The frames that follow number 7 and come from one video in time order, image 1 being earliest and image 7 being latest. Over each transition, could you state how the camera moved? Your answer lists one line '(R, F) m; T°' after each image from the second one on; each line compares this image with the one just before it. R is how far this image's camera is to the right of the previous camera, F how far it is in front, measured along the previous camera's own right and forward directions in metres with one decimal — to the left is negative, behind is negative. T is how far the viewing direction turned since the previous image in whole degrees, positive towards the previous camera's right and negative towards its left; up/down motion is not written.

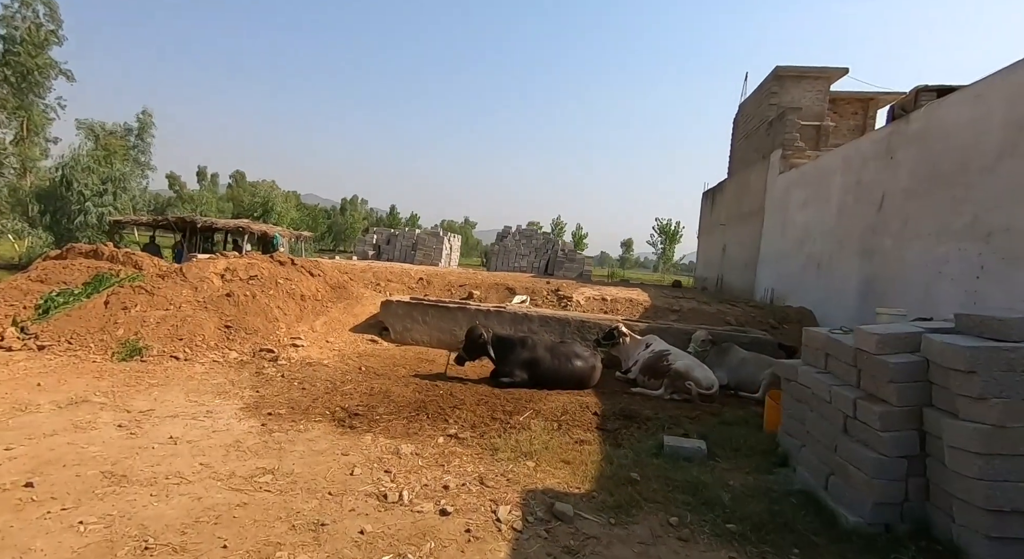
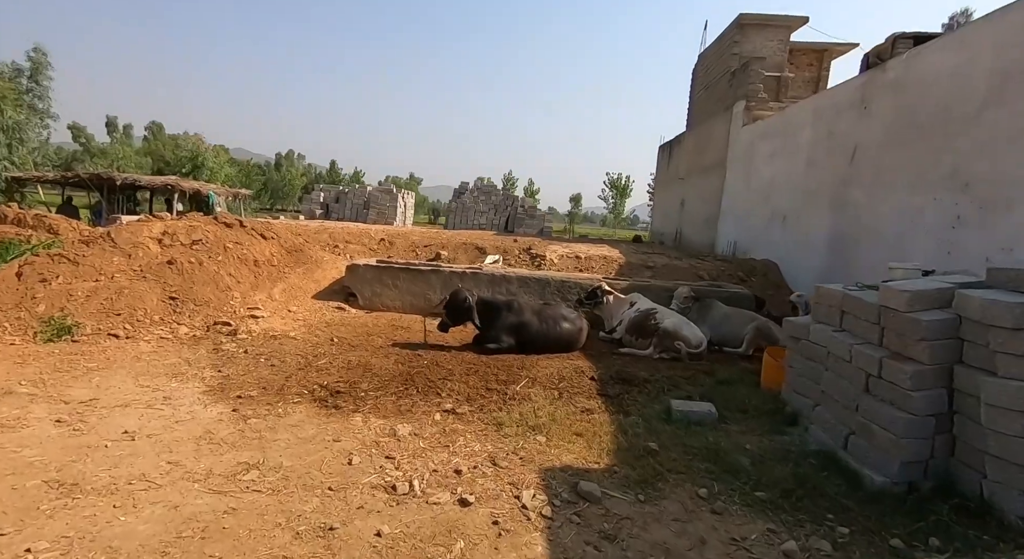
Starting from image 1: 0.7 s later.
(-0.4, +0.4) m; +6°
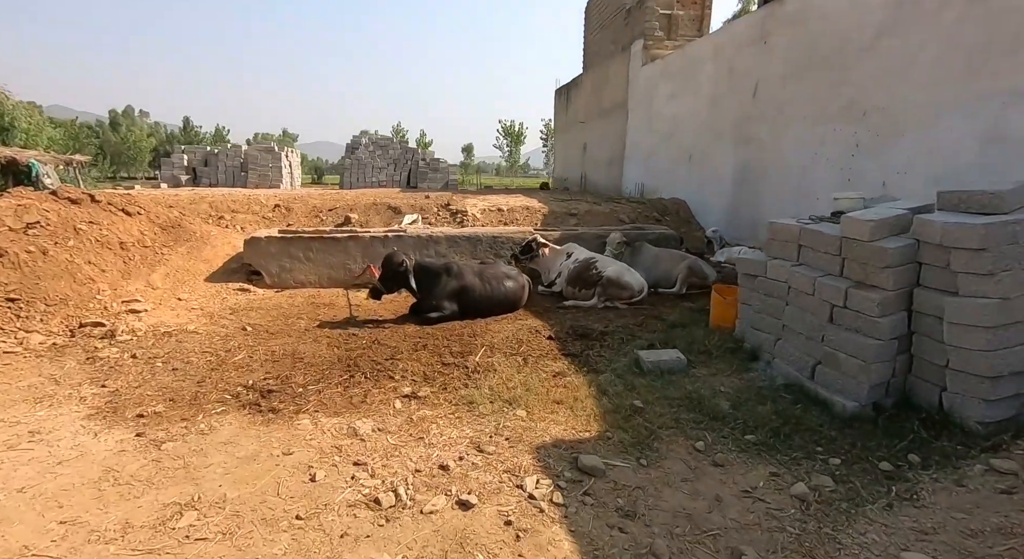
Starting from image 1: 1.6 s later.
(-0.4, +0.4) m; +11°
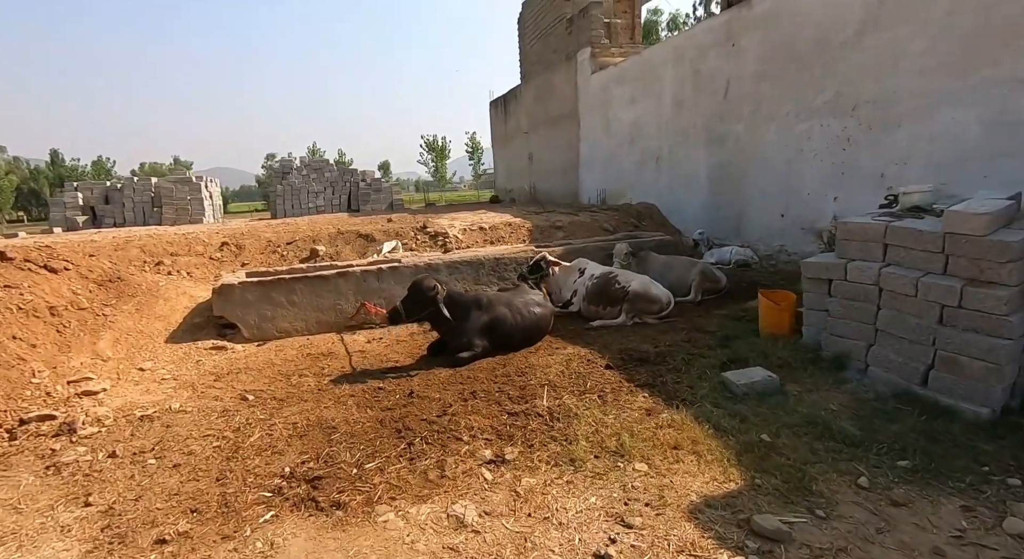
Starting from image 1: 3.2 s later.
(-0.9, +0.6) m; +8°
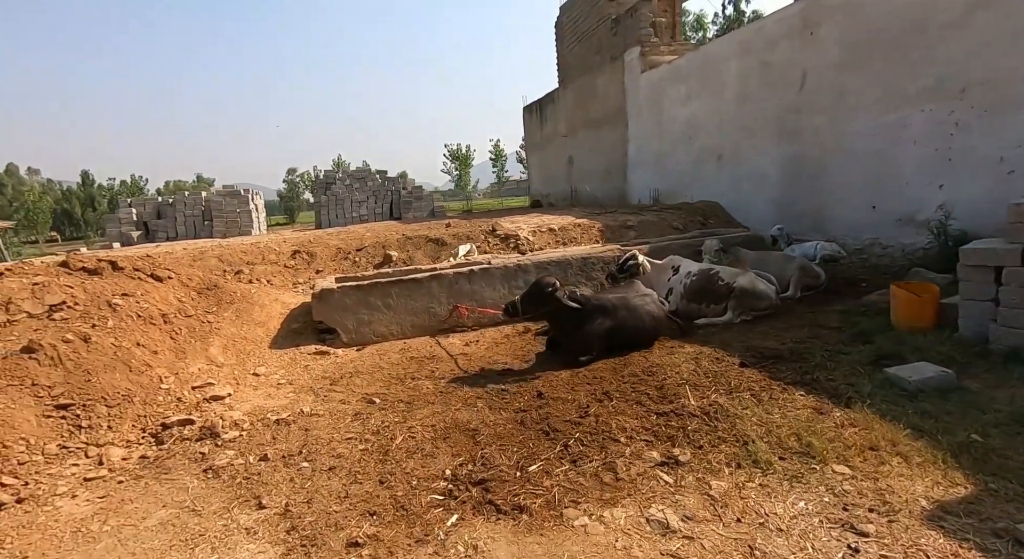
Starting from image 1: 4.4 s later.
(-0.7, +0.1) m; -2°
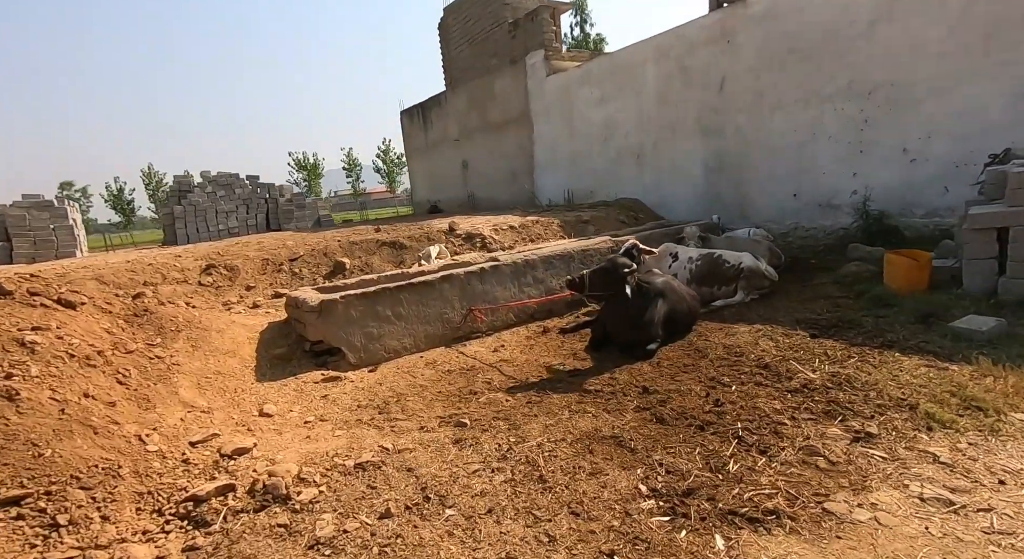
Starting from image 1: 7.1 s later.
(-1.4, +0.7) m; +17°
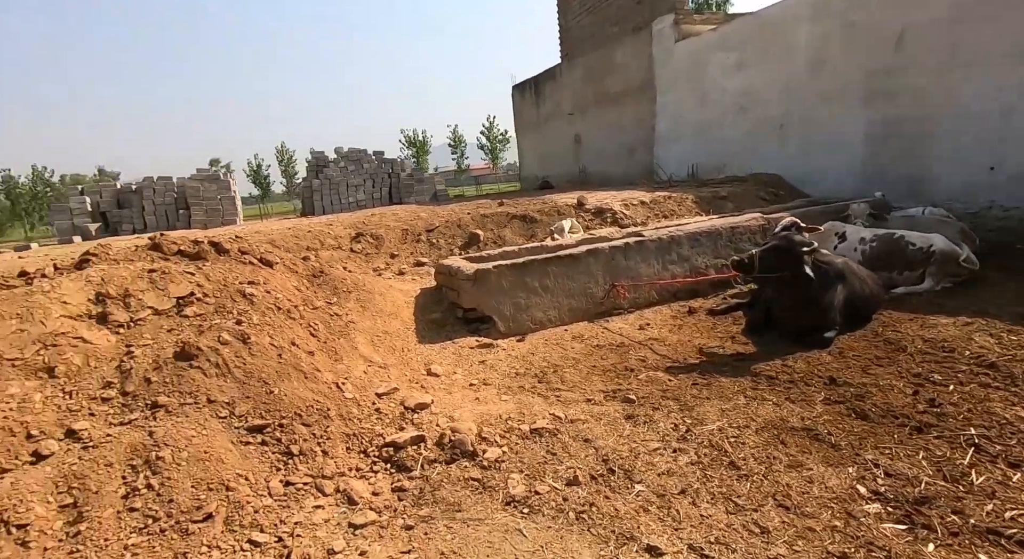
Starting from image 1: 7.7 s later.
(-0.4, 0.0) m; -10°
